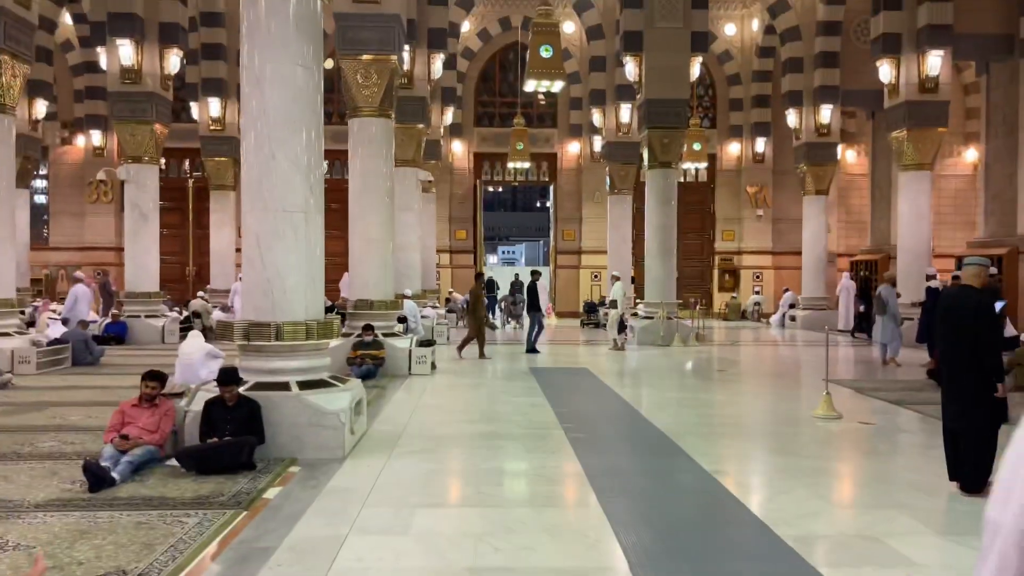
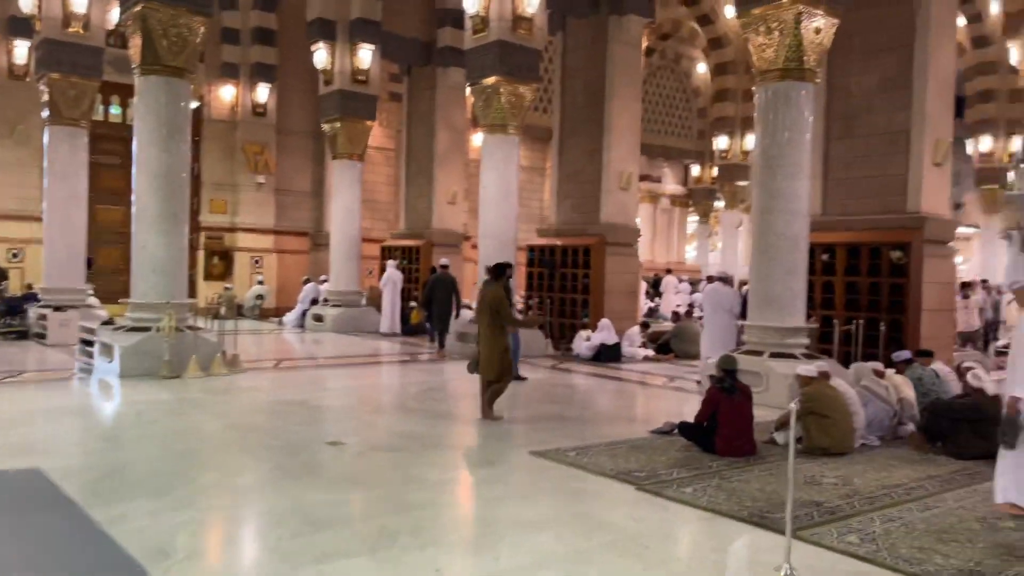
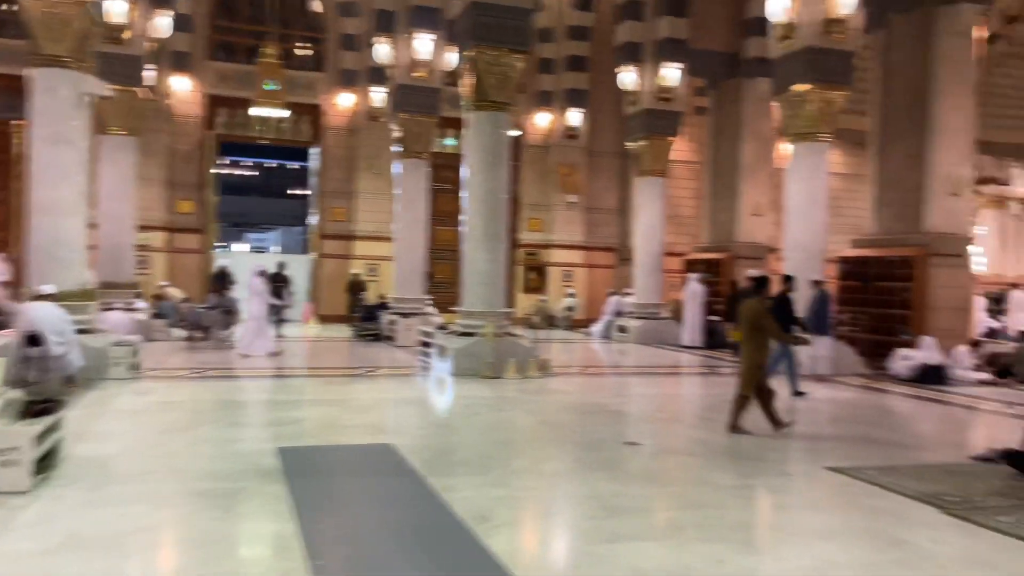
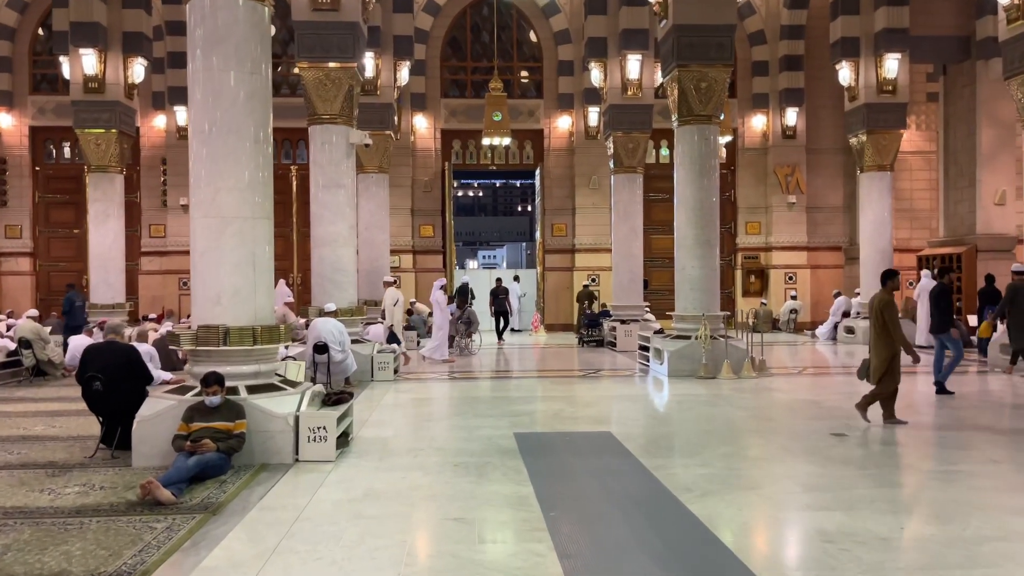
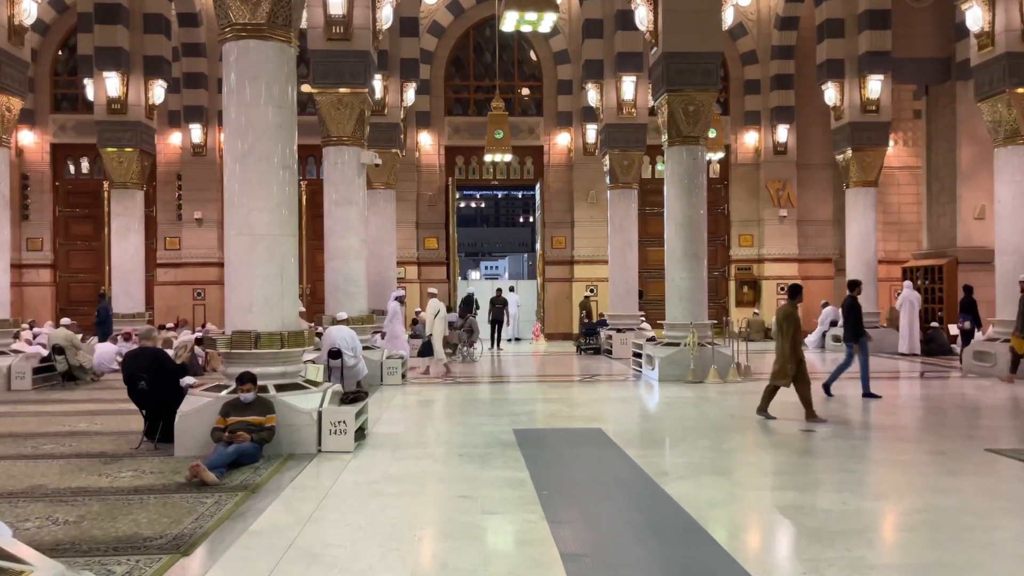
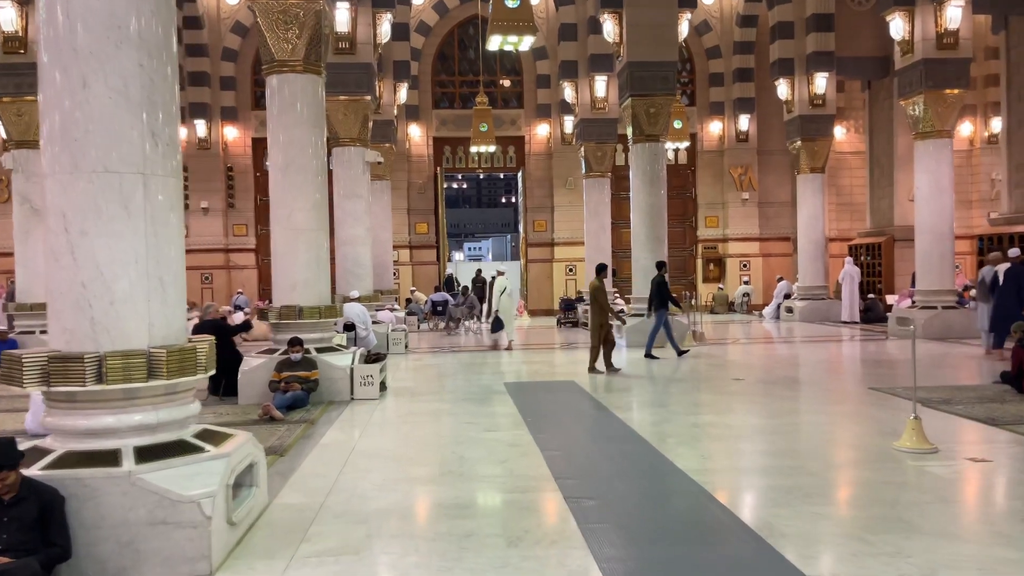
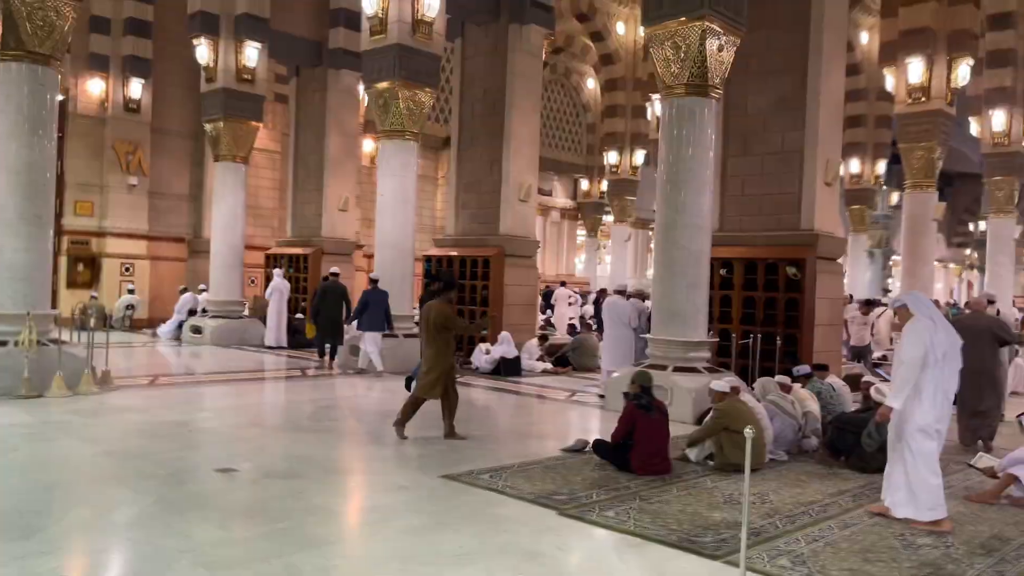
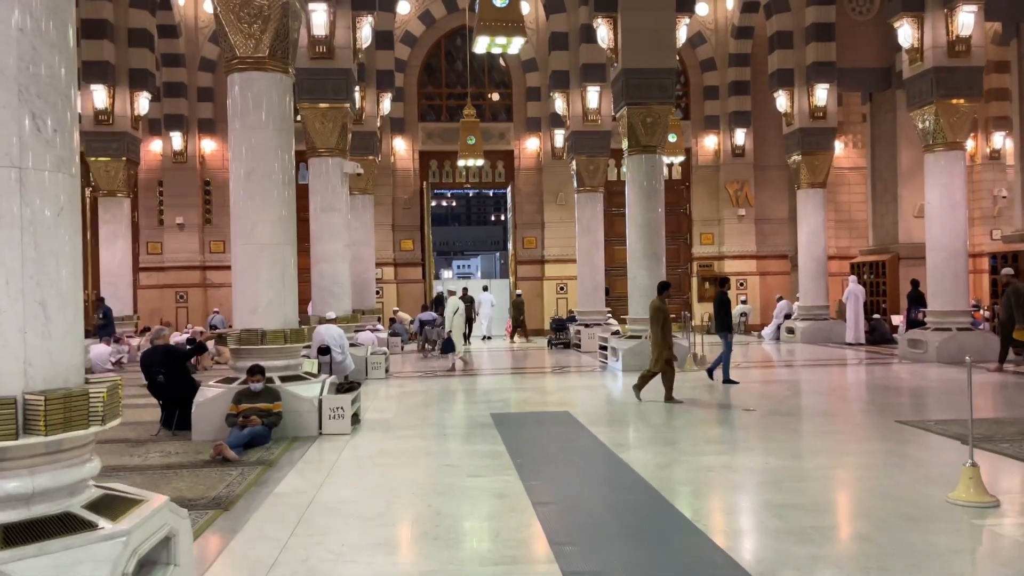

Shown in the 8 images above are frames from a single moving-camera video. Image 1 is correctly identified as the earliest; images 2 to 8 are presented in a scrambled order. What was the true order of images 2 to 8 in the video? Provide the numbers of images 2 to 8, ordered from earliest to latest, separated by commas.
6, 8, 5, 4, 3, 2, 7
